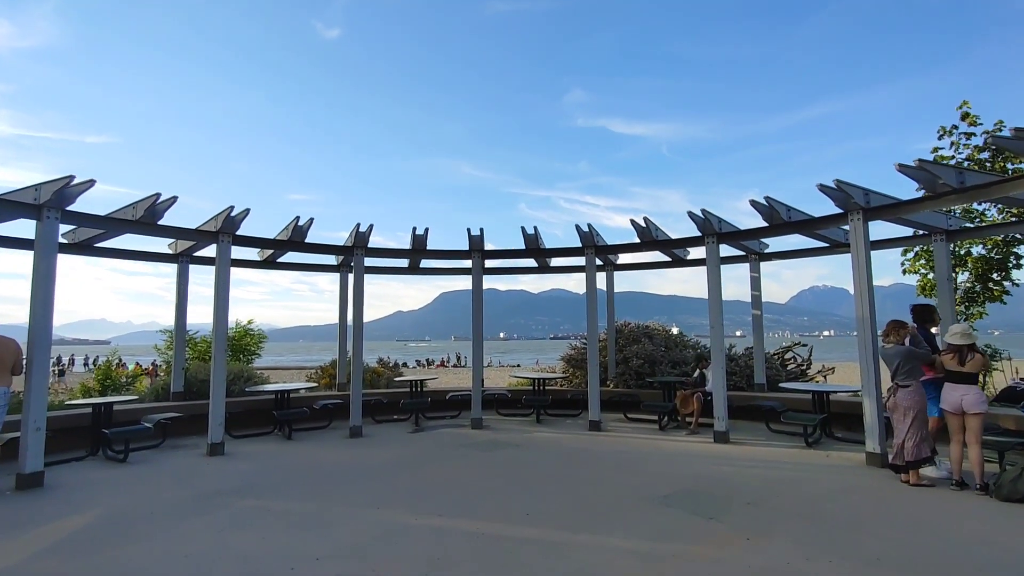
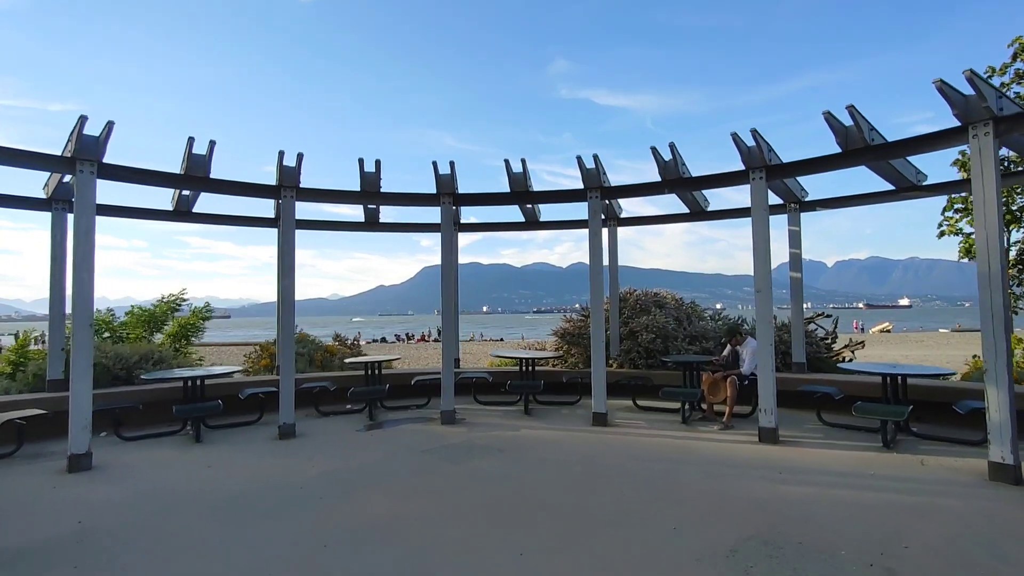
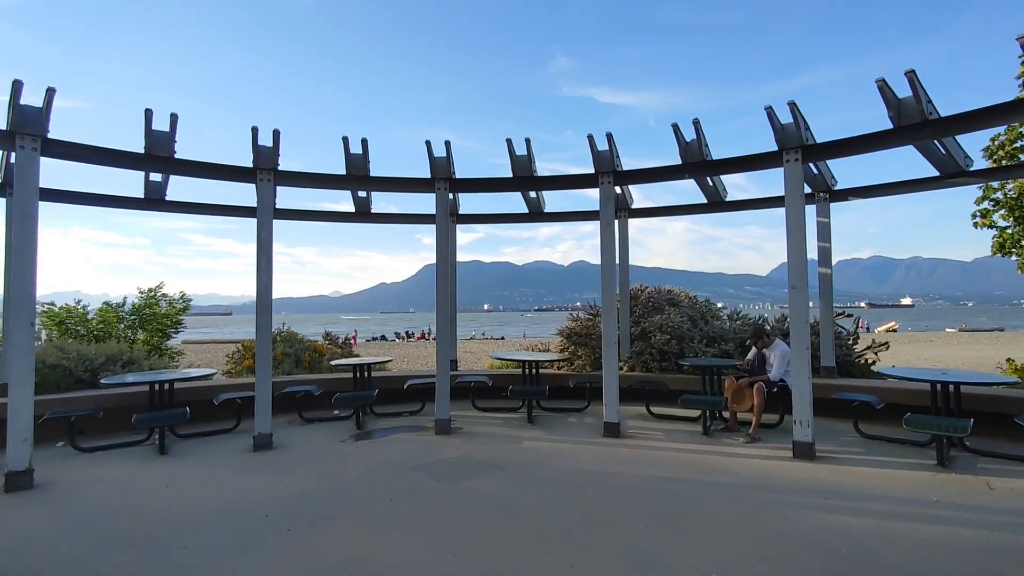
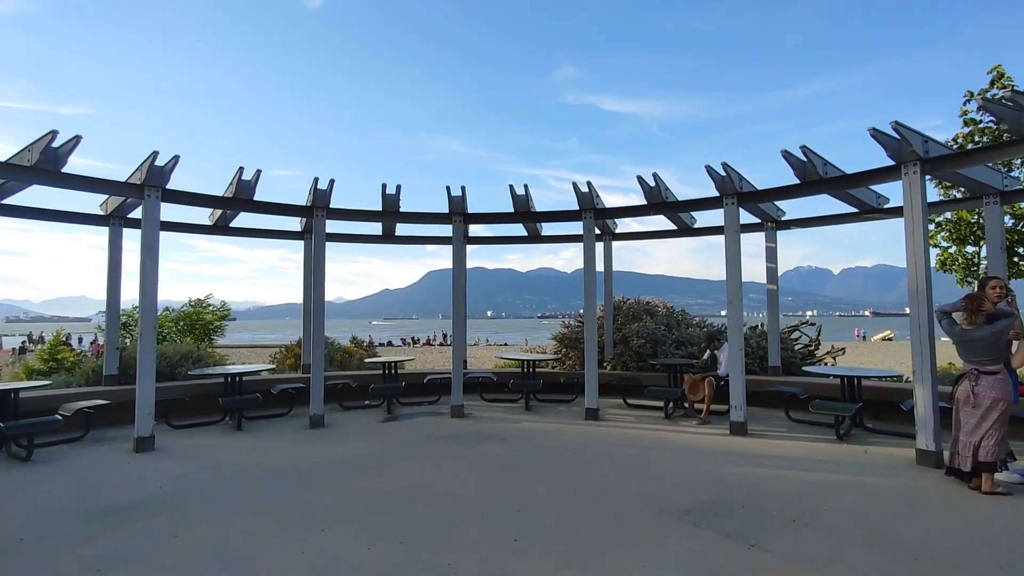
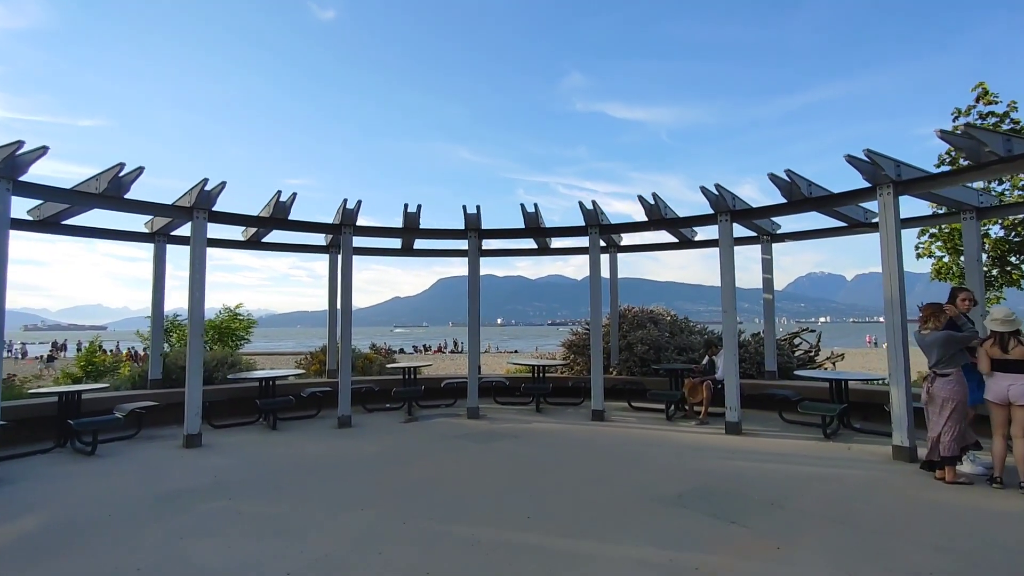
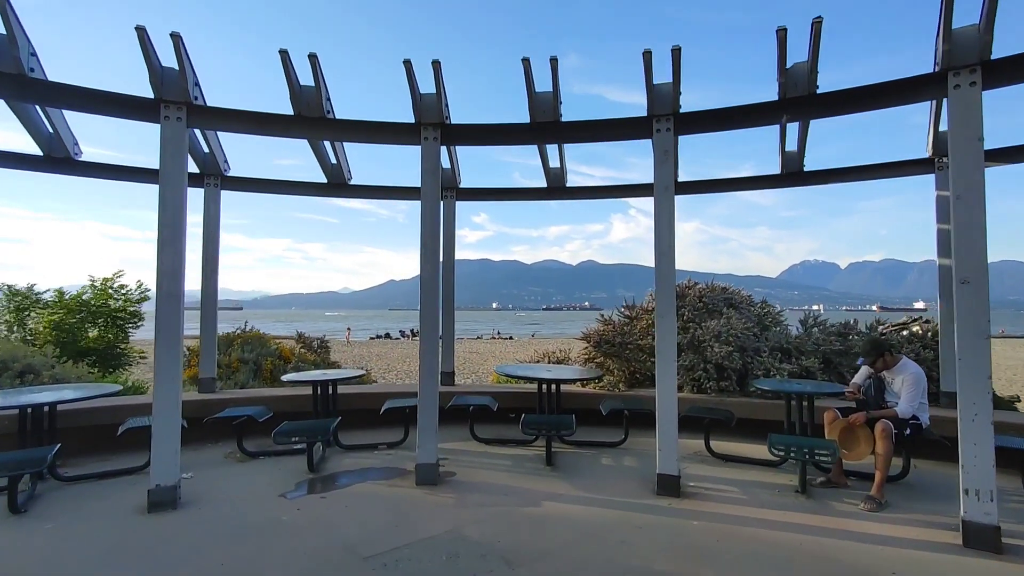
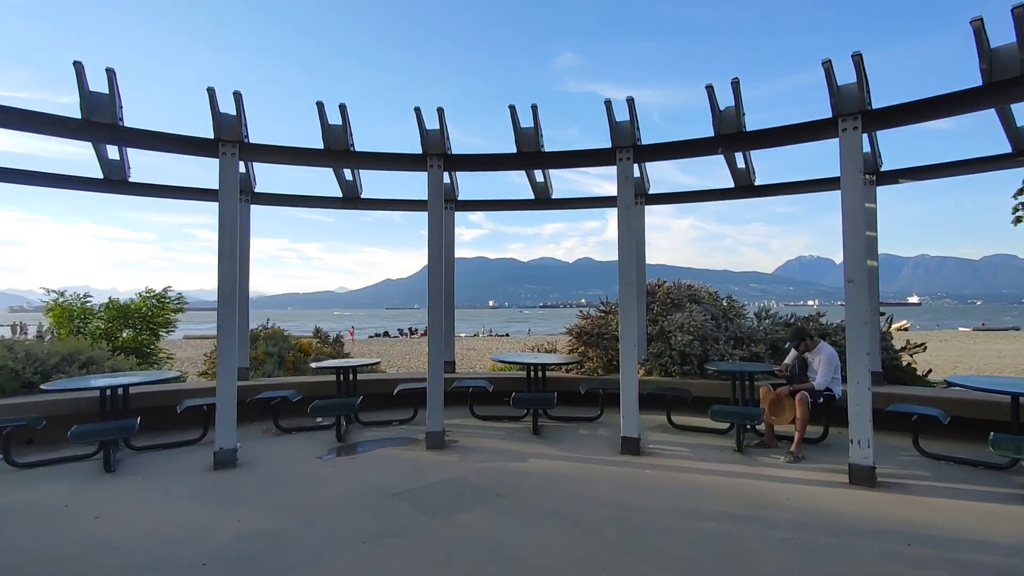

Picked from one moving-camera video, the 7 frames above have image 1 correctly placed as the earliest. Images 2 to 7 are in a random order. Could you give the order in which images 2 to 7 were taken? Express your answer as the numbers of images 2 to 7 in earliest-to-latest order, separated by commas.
5, 4, 2, 3, 7, 6
